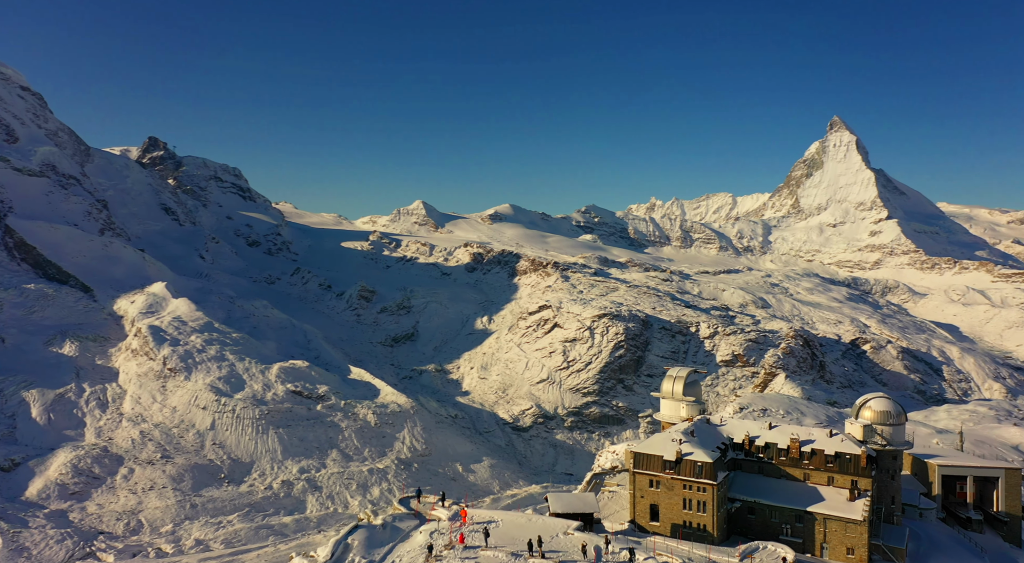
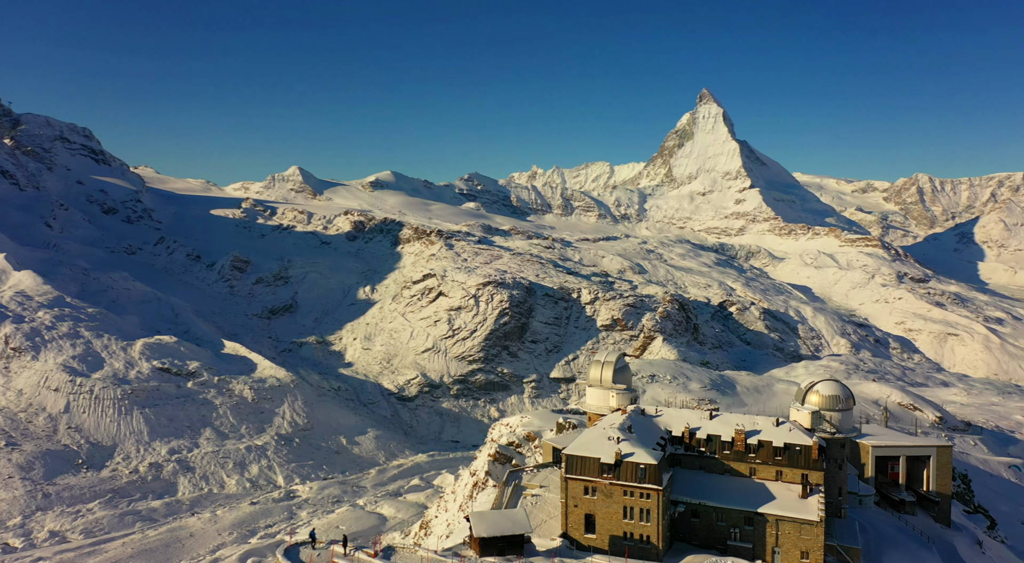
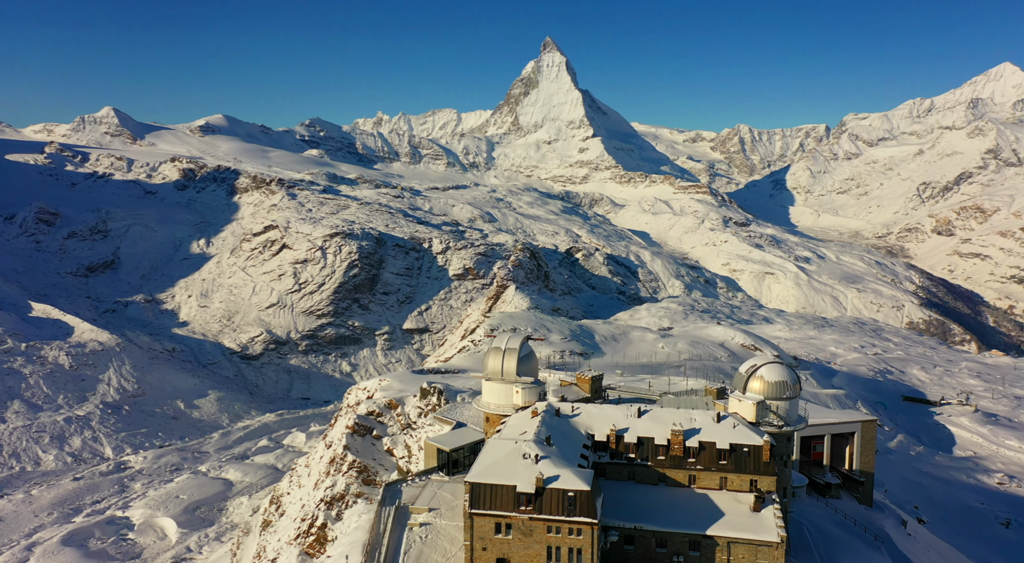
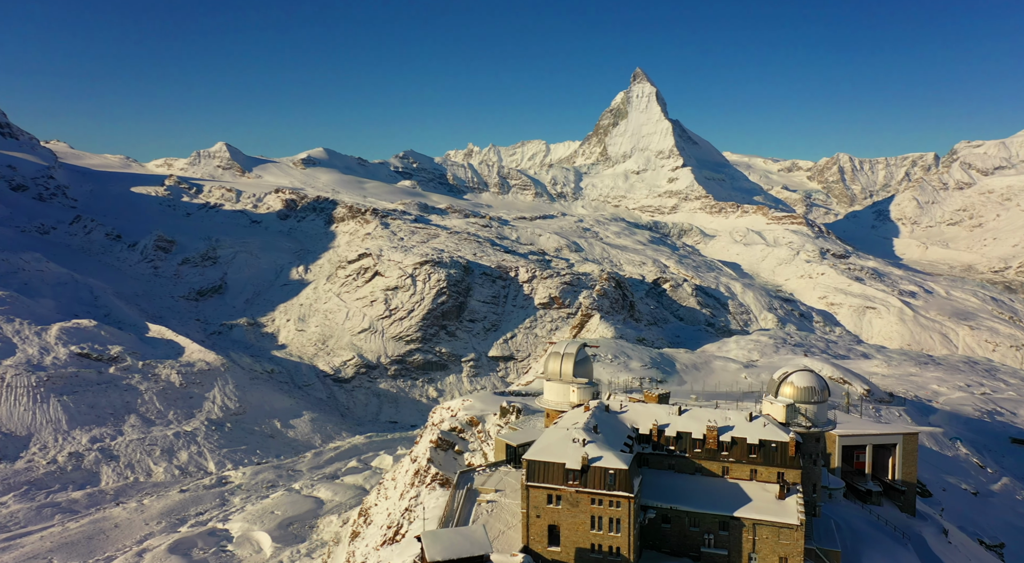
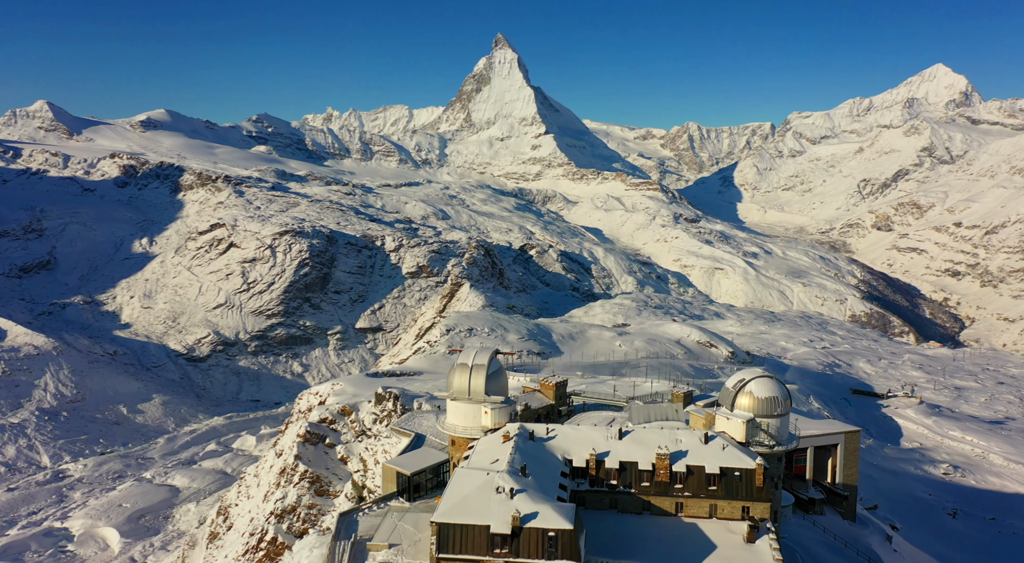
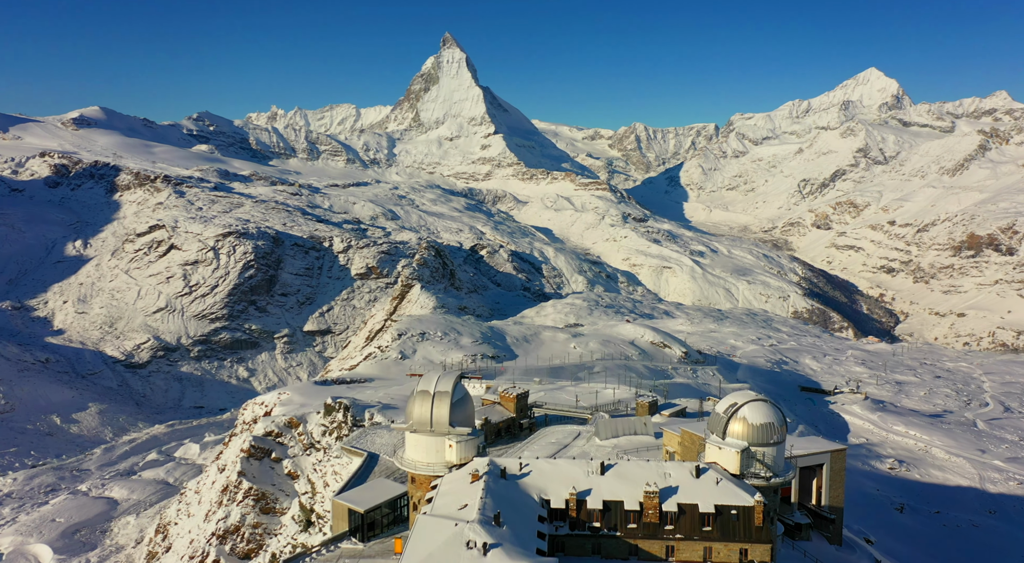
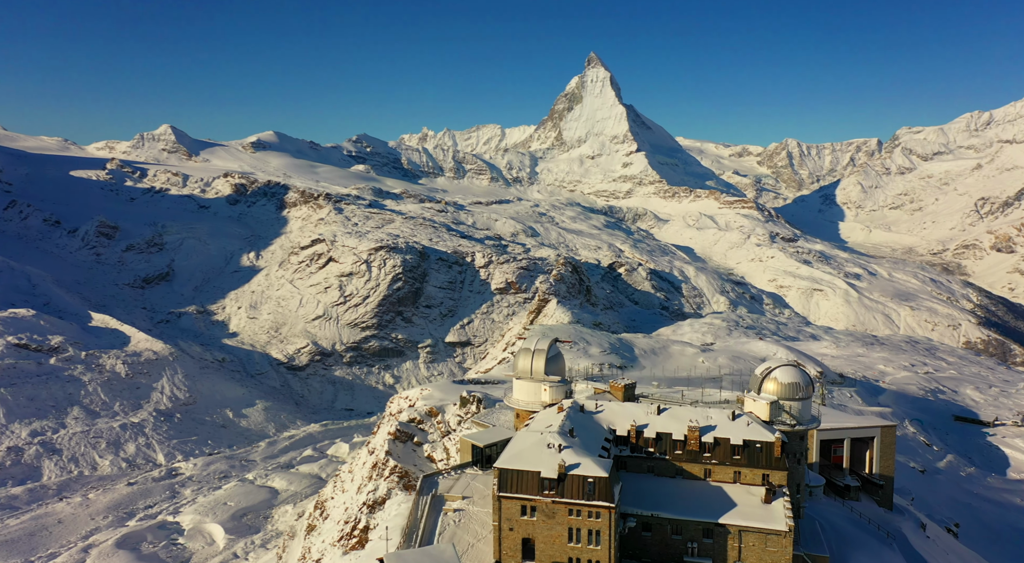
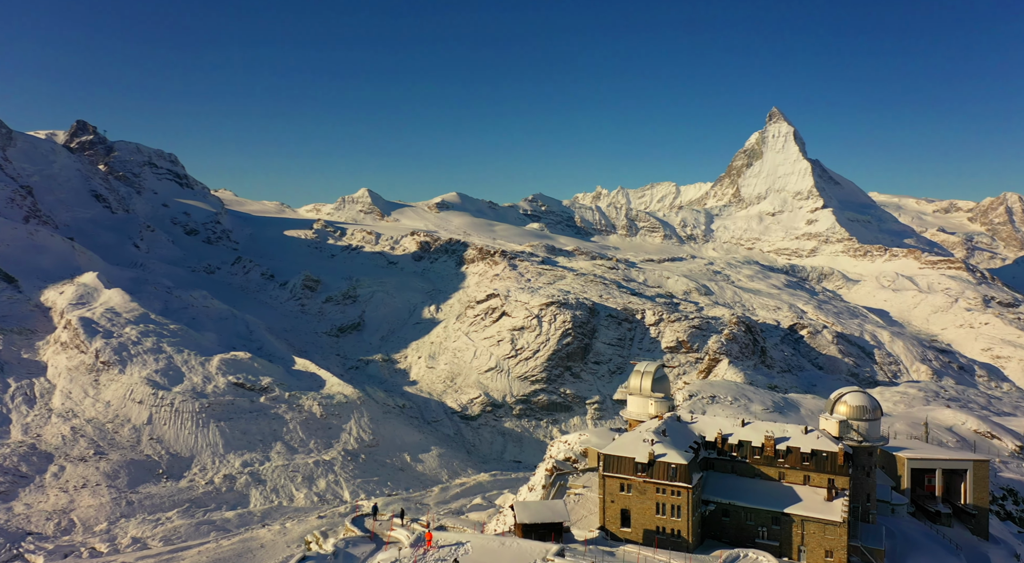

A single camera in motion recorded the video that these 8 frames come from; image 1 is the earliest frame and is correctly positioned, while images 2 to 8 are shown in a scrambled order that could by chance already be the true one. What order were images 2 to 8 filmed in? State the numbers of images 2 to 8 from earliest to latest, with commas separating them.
8, 2, 4, 7, 3, 5, 6
